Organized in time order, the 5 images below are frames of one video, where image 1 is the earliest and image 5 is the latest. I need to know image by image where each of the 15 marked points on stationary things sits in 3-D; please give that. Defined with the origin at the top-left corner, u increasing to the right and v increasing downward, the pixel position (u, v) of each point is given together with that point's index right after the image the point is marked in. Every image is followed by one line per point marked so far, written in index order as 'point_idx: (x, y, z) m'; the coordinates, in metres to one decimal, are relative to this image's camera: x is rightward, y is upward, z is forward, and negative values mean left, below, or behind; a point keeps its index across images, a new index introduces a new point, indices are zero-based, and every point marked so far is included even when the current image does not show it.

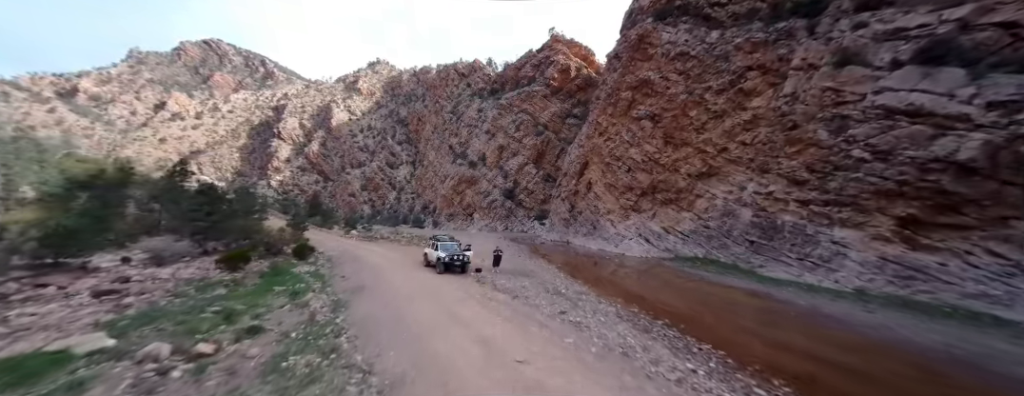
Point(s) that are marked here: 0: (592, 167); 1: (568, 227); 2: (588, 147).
0: (+5.2, +2.2, +17.6) m
1: (+3.9, -1.9, +18.7) m
2: (+5.1, +3.6, +18.2) m
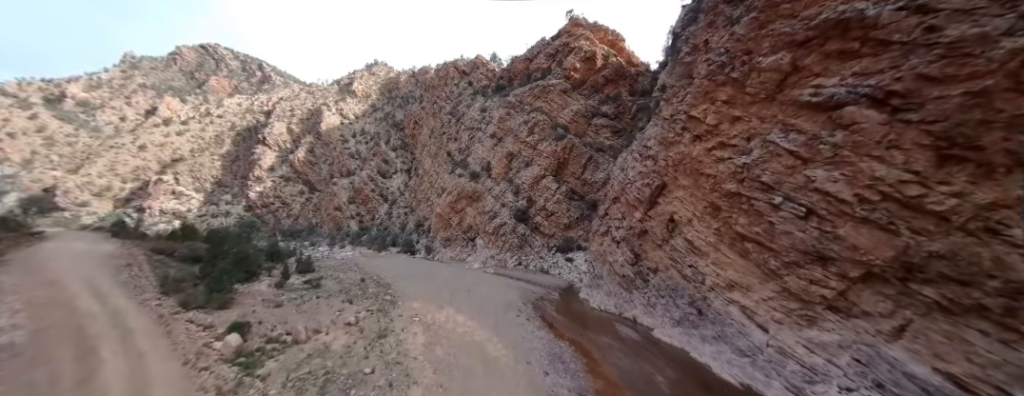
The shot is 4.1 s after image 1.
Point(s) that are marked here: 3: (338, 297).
0: (+6.2, +0.2, +10.2) m
1: (+5.0, -3.9, +11.2) m
2: (+6.1, +1.7, +10.8) m
3: (-7.4, -4.1, +11.4) m
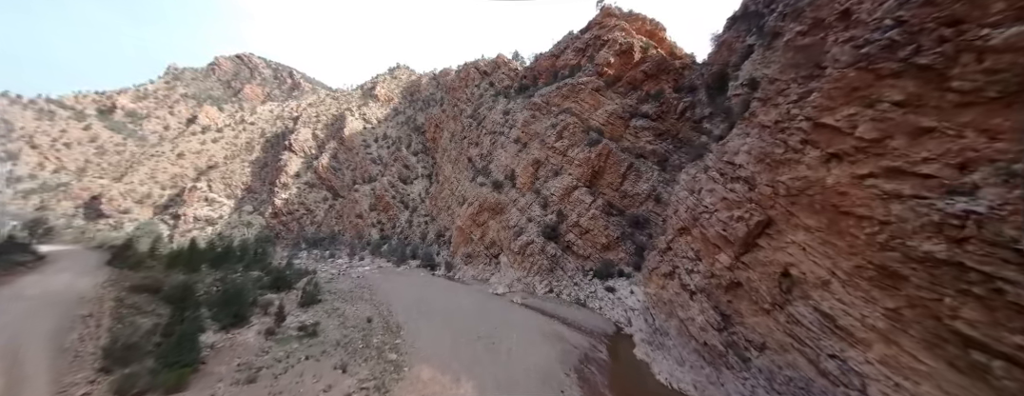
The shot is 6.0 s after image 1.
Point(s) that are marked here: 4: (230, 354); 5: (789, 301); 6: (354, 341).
0: (+7.3, -1.0, +7.0) m
1: (+6.2, -5.1, +8.1) m
2: (+7.3, +0.5, +7.6) m
3: (-6.1, -5.4, +9.3) m
4: (-9.0, -5.0, +8.6) m
5: (+7.1, -2.6, +7.0) m
6: (-5.7, -5.3, +9.6) m
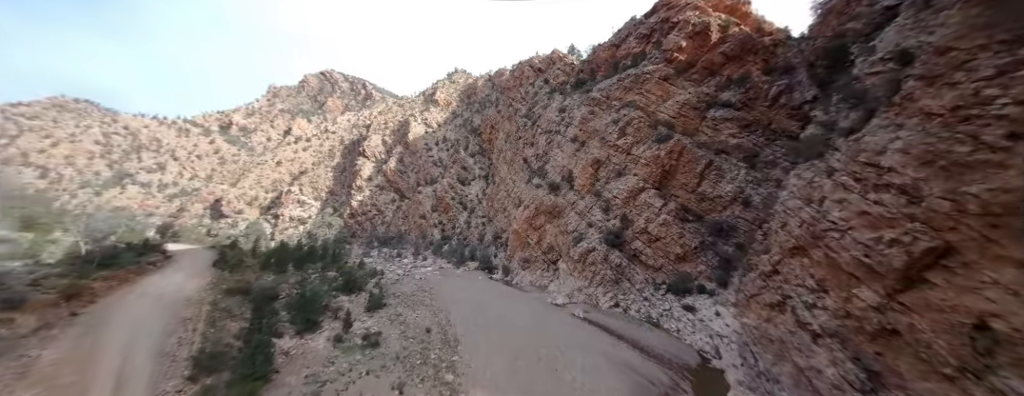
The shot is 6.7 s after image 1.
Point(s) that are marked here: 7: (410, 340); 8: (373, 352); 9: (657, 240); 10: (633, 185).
0: (+8.8, -1.3, +4.8) m
1: (+7.8, -5.4, +6.1) m
2: (+8.8, +0.1, +5.4) m
3: (-4.0, -5.7, +9.7) m
4: (-7.0, -5.3, +9.5) m
5: (+8.5, -3.0, +4.8) m
6: (-3.5, -5.6, +9.9) m
7: (-4.1, -5.8, +11.2) m
8: (-5.1, -5.6, +10.1) m
9: (+8.5, -2.5, +16.1) m
10: (+8.2, +0.8, +18.4) m
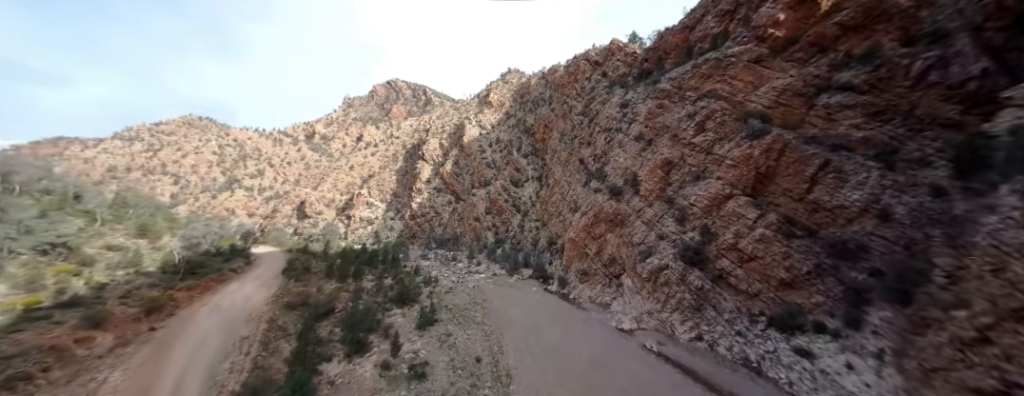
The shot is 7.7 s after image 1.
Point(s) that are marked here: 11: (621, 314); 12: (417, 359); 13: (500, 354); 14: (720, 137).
0: (+9.5, -1.8, +2.1) m
1: (+8.8, -5.9, +3.6) m
2: (+9.7, -0.4, +2.6) m
3: (-2.1, -6.0, +9.4) m
4: (-5.0, -5.5, +9.9) m
5: (+9.3, -3.5, +2.2) m
6: (-1.6, -5.8, +9.5) m
7: (-1.9, -6.1, +10.9) m
8: (-3.1, -5.9, +10.0) m
9: (+11.5, -3.0, +13.2) m
10: (+11.7, +0.3, +15.5) m
11: (+6.3, -7.0, +16.6) m
12: (-3.6, -5.8, +11.5) m
13: (-0.4, -6.2, +12.0) m
14: (+12.9, +3.7, +16.9) m
